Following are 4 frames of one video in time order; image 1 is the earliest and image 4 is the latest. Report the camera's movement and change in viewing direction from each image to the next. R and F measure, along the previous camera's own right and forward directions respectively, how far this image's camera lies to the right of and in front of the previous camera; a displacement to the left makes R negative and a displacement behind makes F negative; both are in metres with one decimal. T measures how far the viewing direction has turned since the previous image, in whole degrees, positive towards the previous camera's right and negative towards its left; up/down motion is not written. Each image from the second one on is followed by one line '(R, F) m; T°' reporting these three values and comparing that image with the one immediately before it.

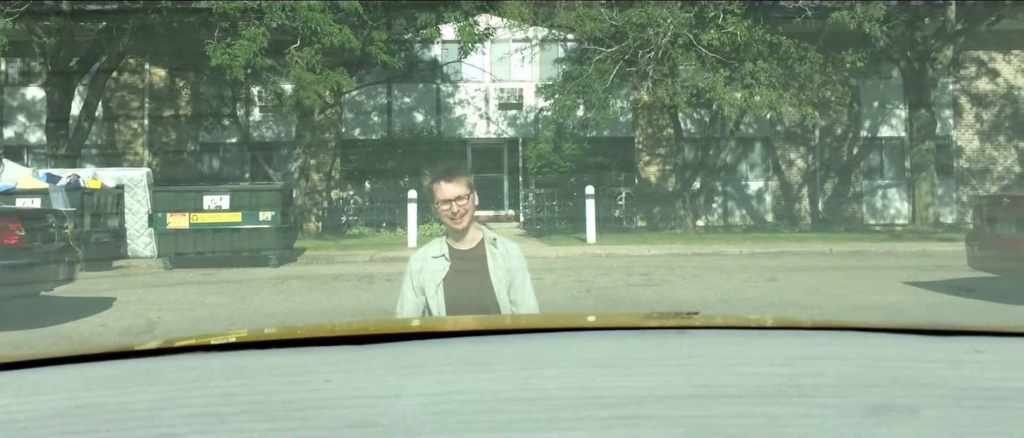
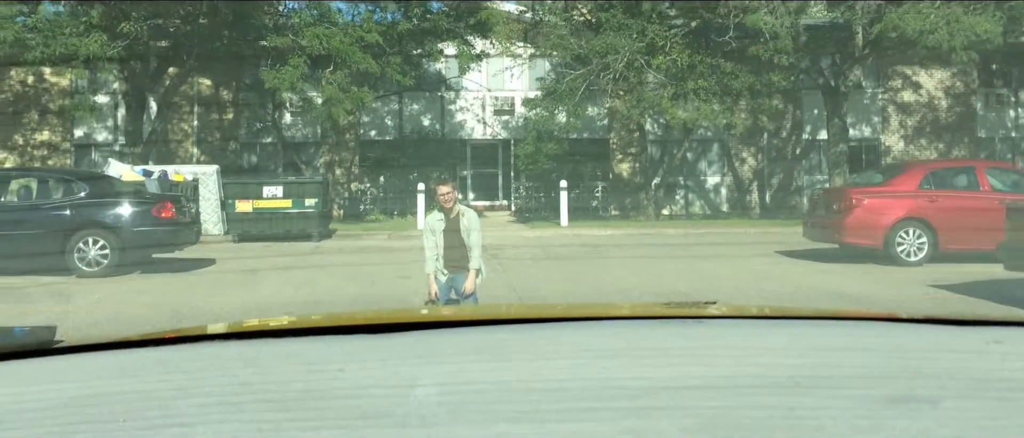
(+0.2, -1.7) m; 0°
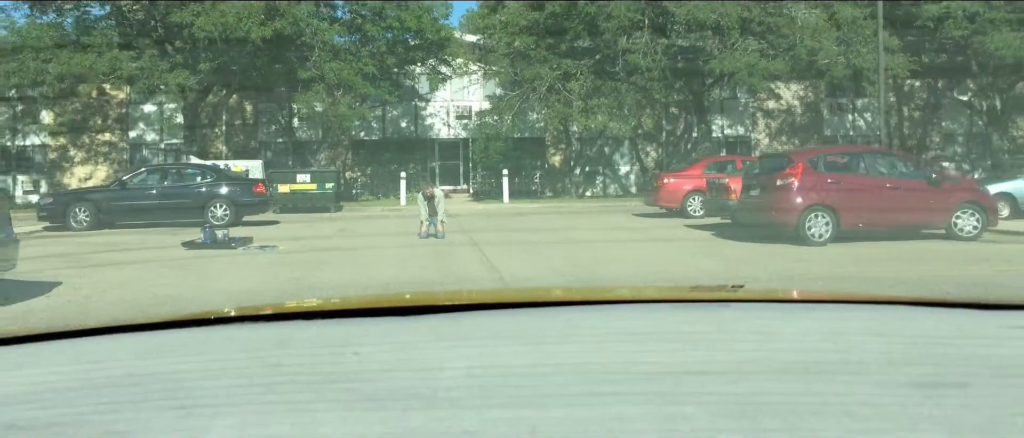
(+0.1, -3.4) m; +2°
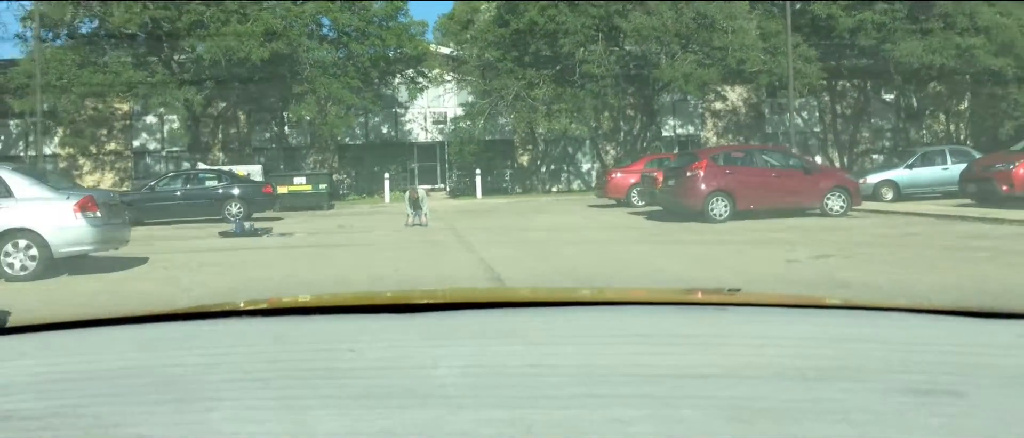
(+0.1, -1.5) m; +1°
